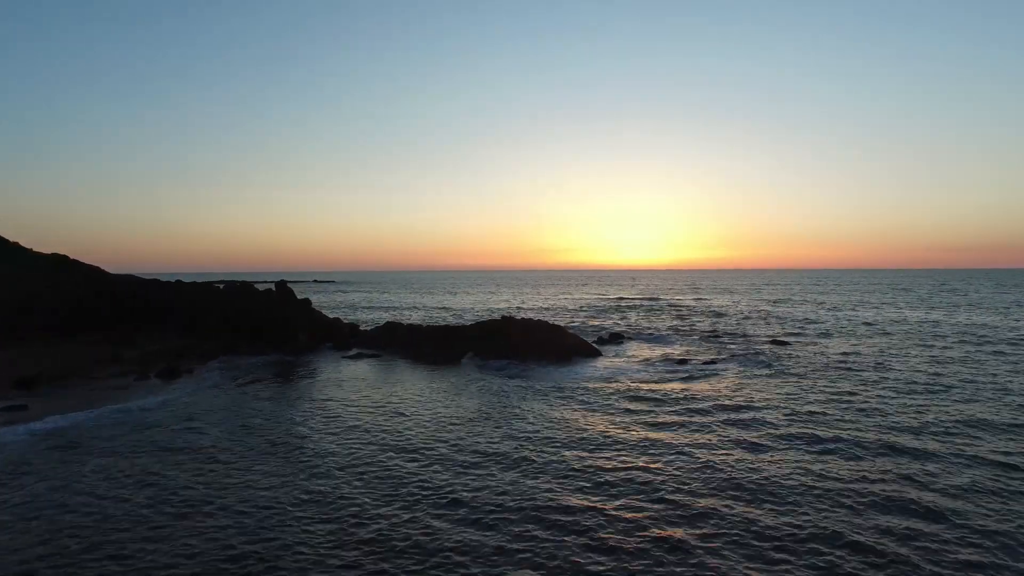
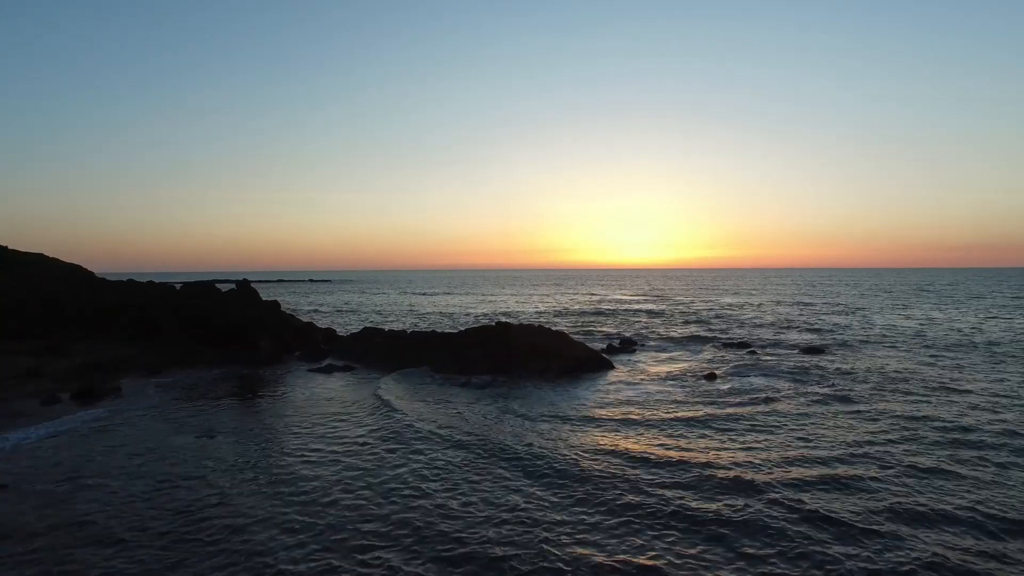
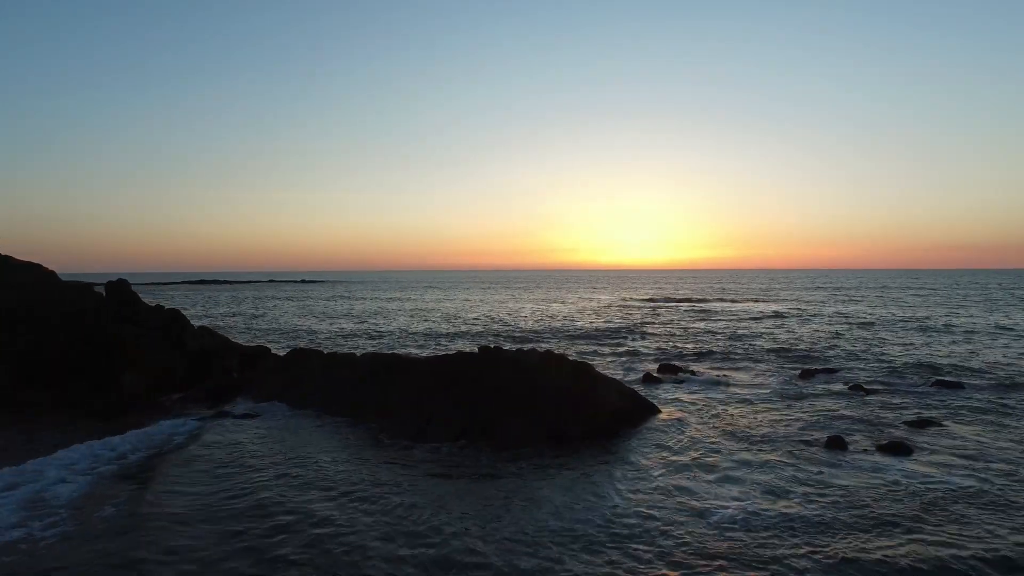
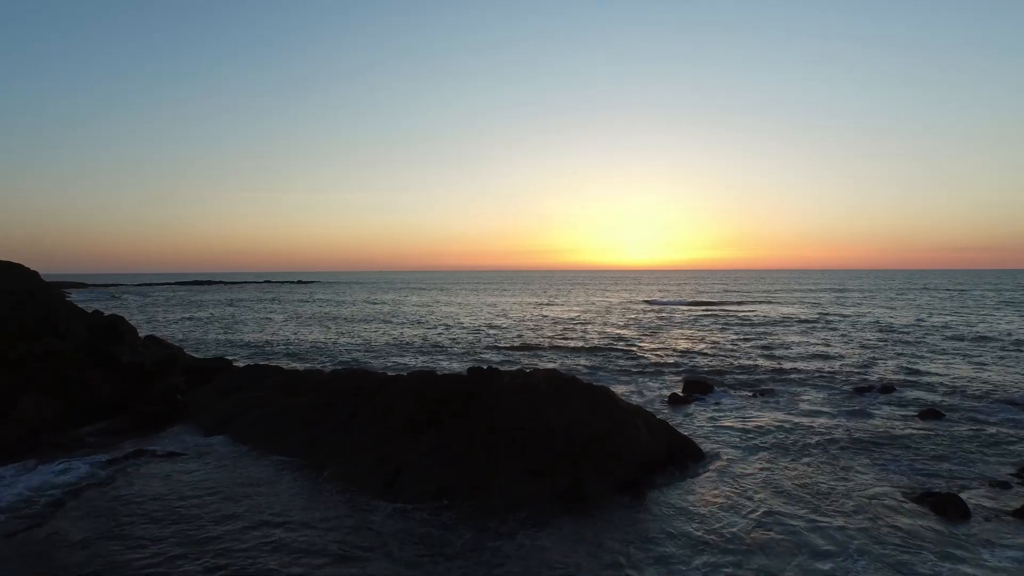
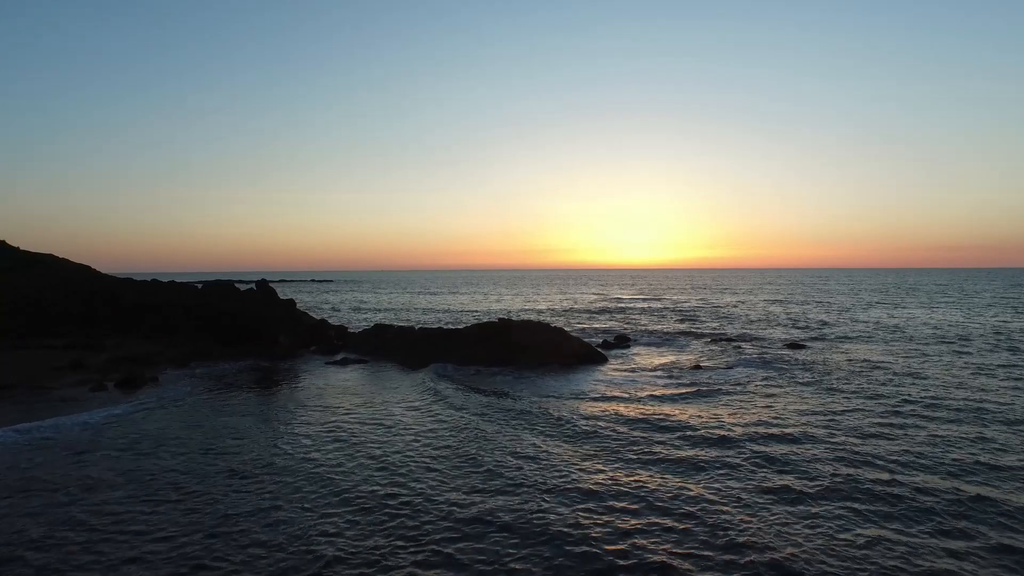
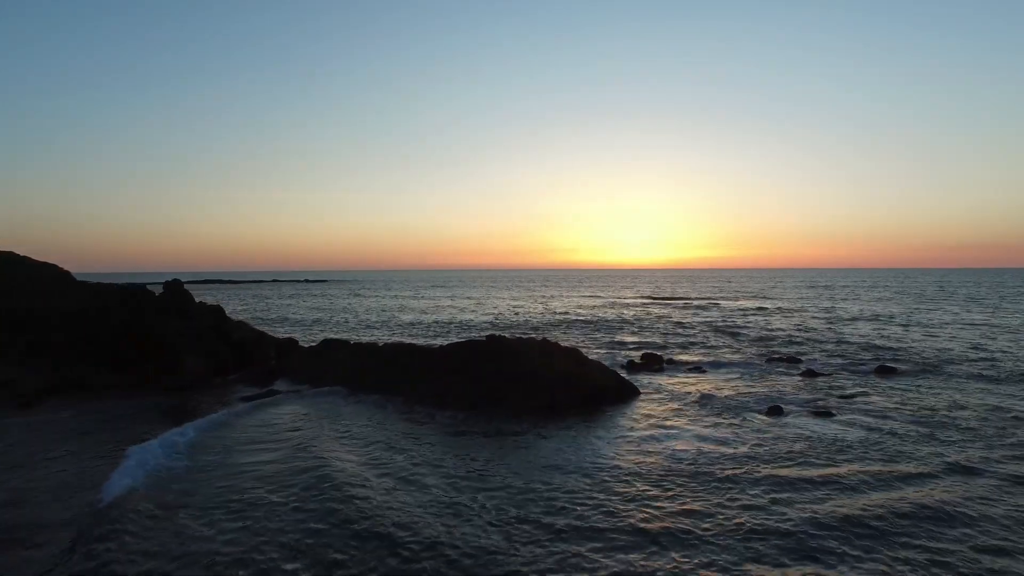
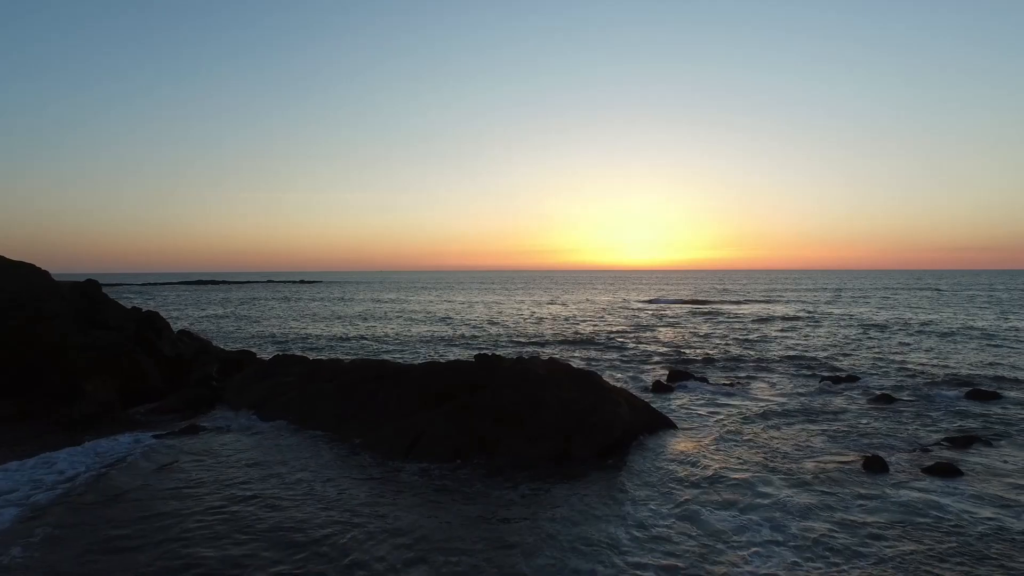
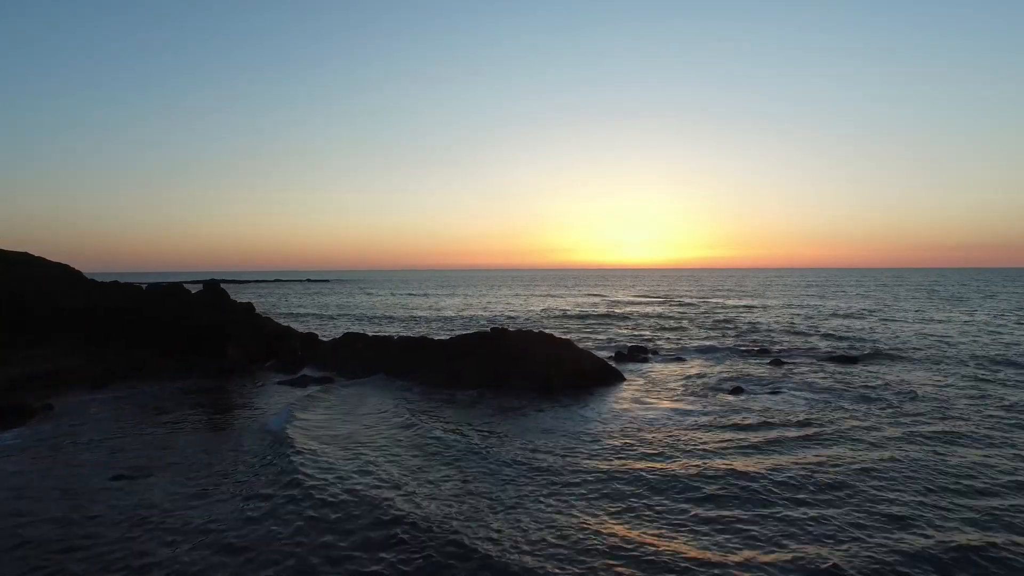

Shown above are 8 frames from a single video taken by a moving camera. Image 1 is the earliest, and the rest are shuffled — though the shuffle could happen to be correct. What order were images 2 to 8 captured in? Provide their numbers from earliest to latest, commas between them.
5, 2, 8, 6, 3, 7, 4
